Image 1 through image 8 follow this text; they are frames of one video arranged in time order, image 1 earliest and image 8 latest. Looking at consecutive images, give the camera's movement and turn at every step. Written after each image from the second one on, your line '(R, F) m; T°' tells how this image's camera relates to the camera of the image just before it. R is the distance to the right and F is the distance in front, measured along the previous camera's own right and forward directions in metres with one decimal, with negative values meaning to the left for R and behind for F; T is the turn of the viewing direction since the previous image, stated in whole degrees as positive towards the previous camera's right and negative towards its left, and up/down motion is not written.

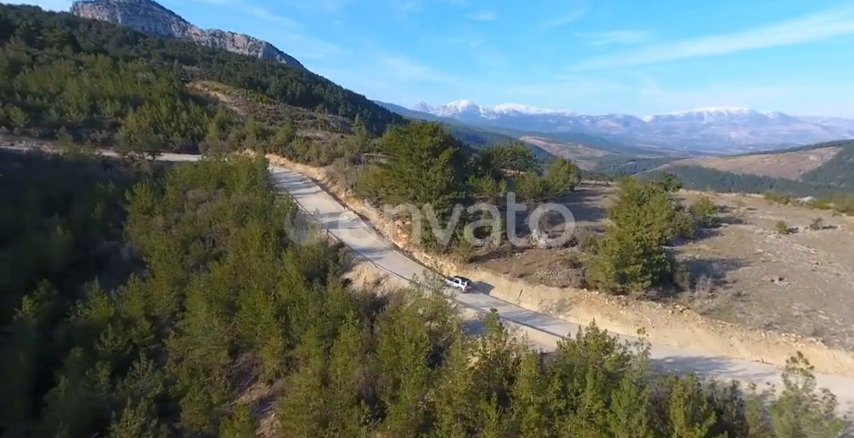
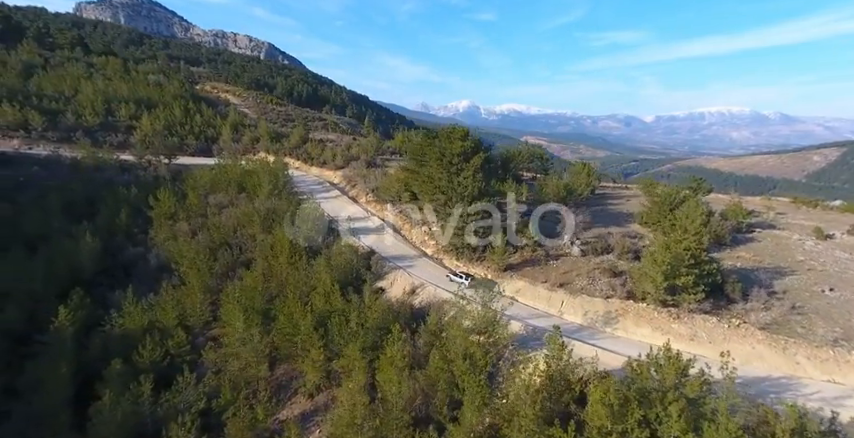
(-1.0, +0.3) m; -1°
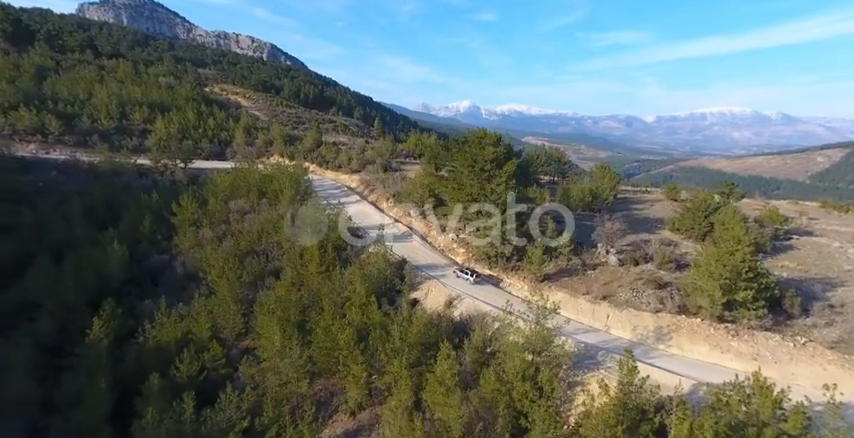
(-1.0, +0.3) m; -1°
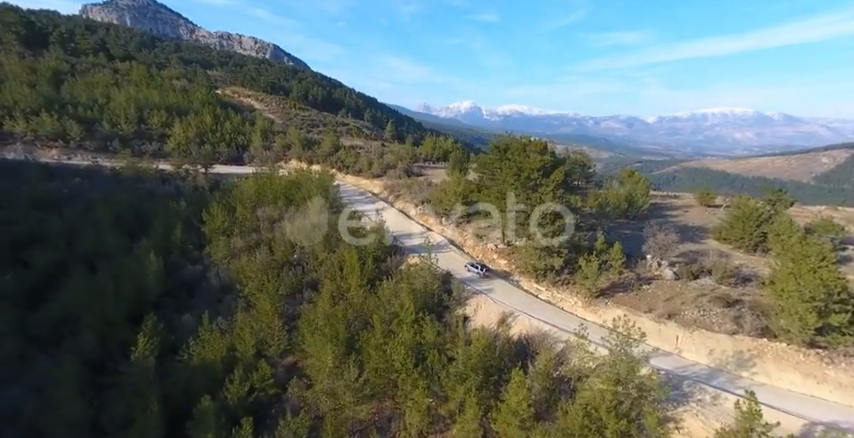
(-1.4, +0.6) m; -1°
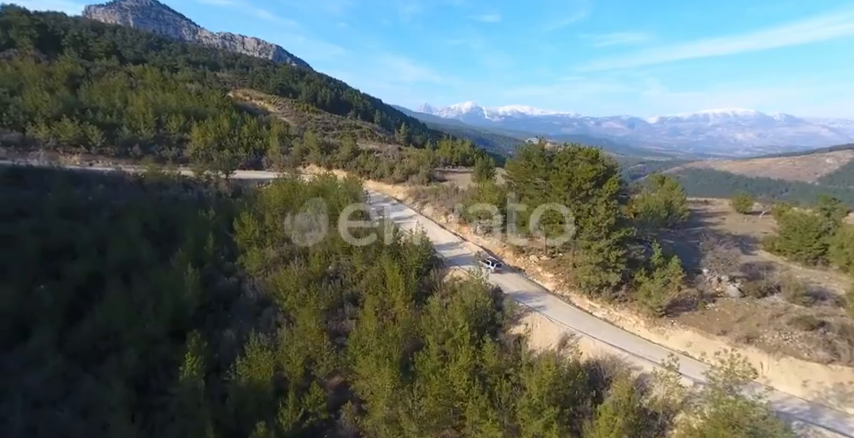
(-1.4, +0.7) m; -1°
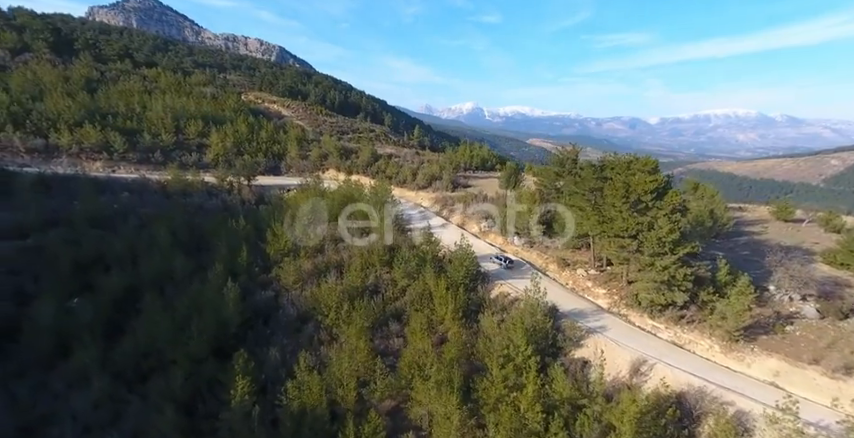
(-1.5, +0.7) m; -1°
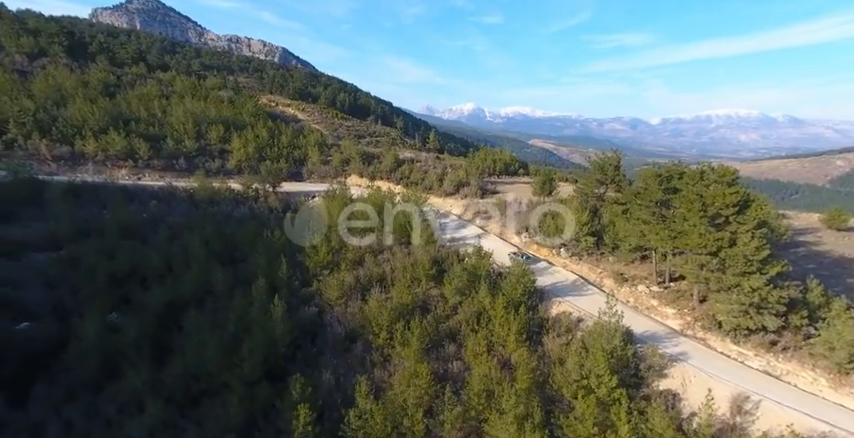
(-1.7, +0.9) m; -1°
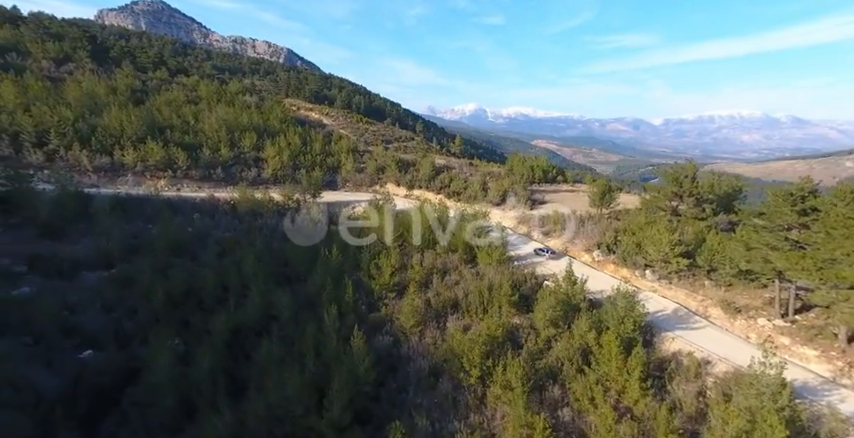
(-2.8, +1.6) m; -2°
